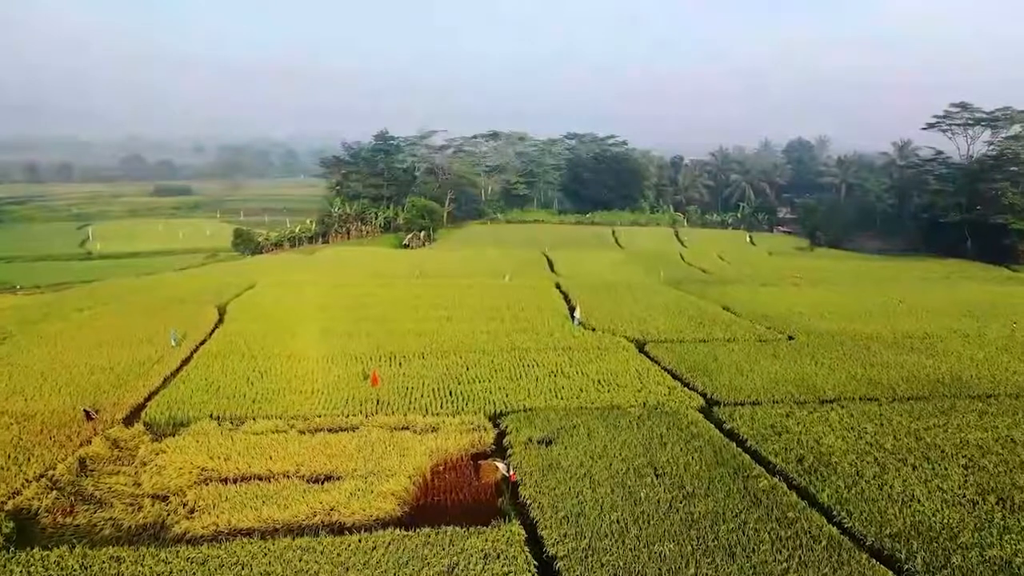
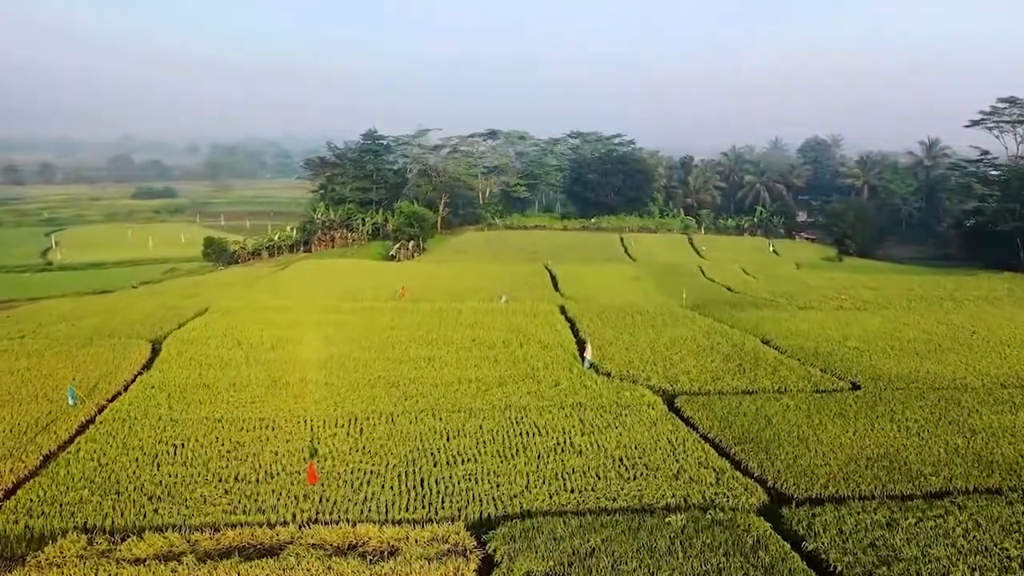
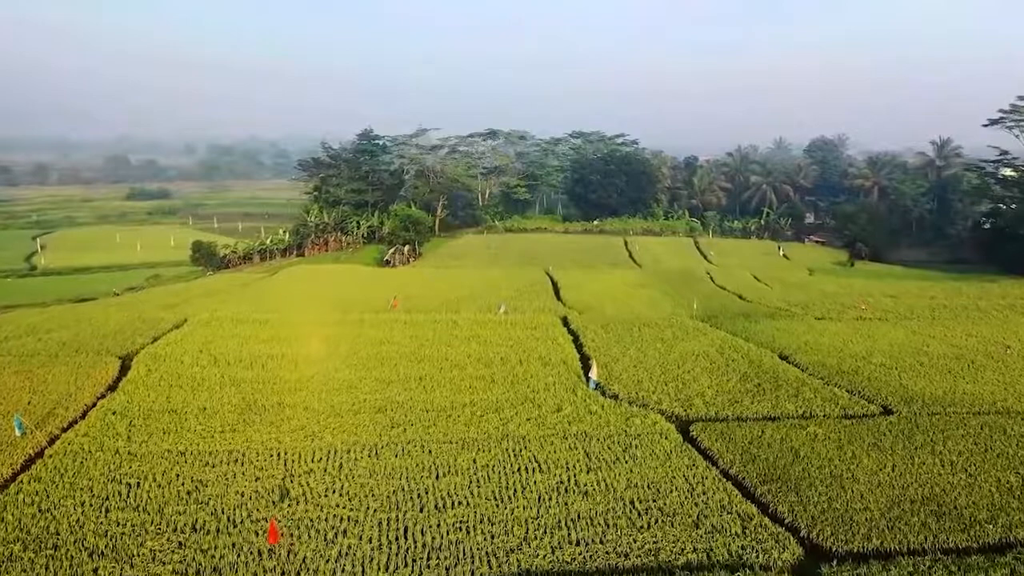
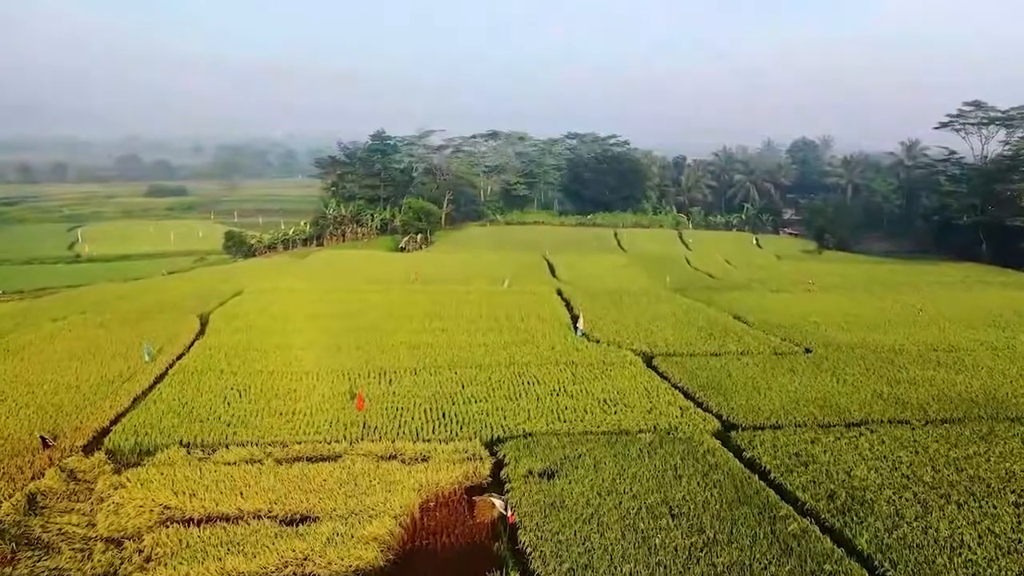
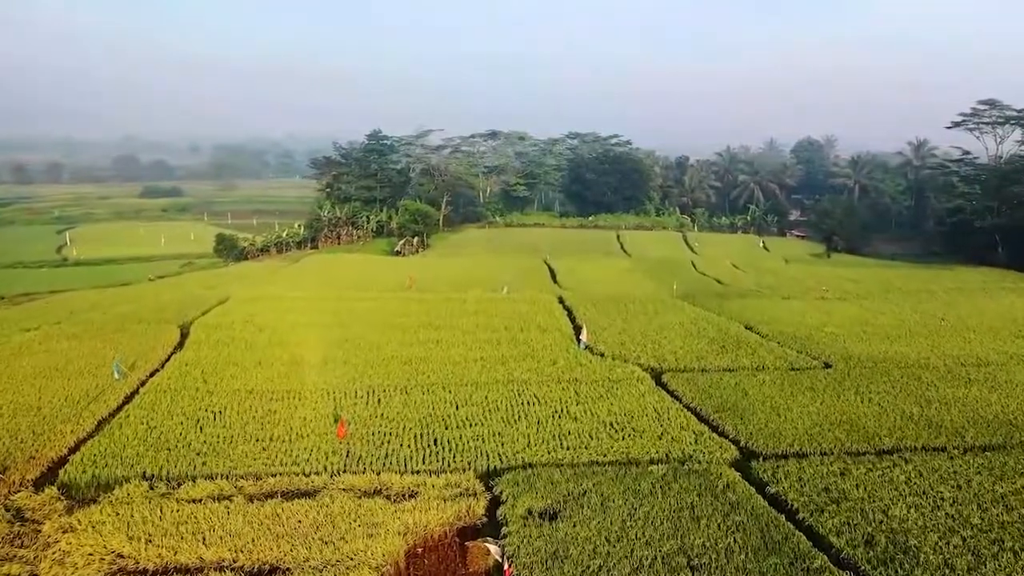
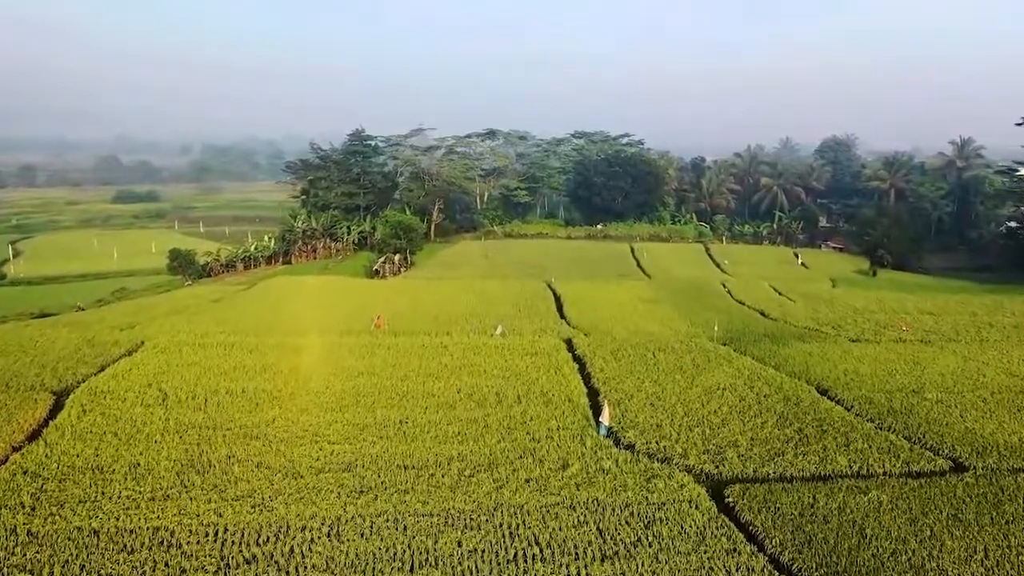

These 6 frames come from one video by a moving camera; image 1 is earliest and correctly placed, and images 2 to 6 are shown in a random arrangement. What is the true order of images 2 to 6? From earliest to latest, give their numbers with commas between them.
4, 5, 2, 3, 6
